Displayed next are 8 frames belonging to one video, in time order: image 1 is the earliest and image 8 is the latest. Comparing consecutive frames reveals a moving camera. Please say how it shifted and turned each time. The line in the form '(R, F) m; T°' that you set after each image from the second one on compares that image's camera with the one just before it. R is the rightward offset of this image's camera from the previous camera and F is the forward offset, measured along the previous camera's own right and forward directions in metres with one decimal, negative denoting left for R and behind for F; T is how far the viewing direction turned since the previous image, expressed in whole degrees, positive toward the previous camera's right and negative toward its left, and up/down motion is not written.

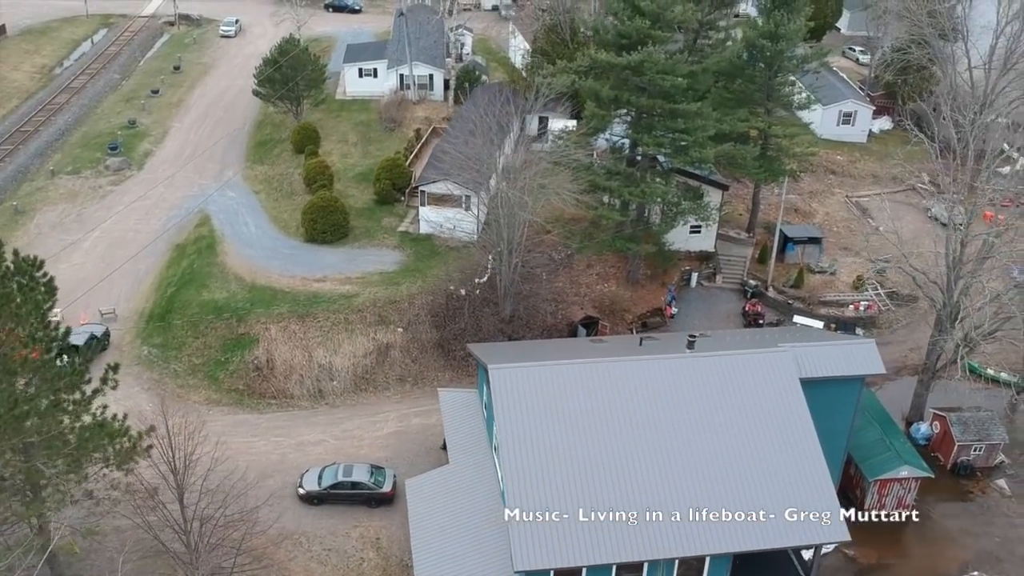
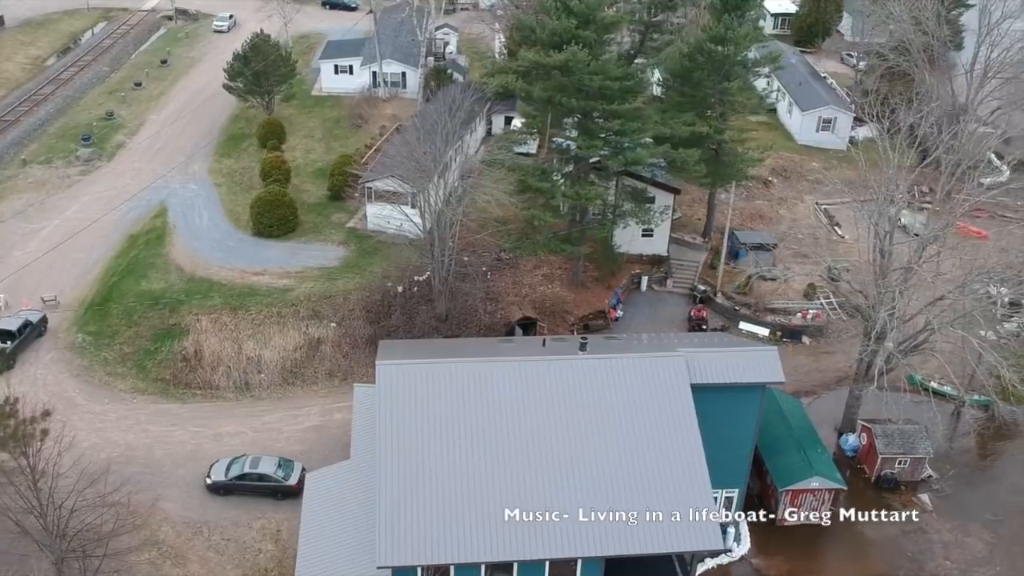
(+3.3, 0.0) m; -2°
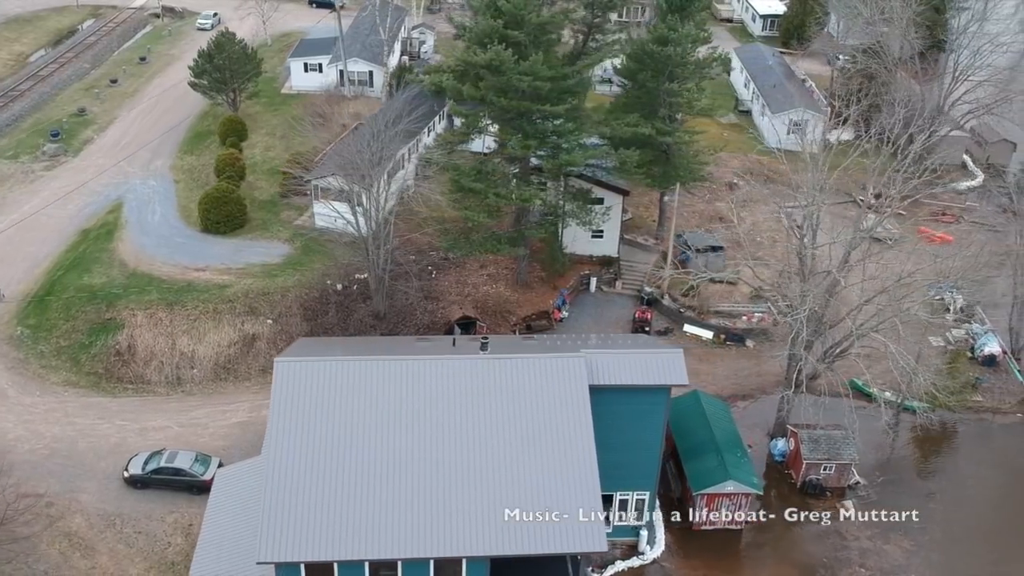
(+2.8, 0.0) m; -1°
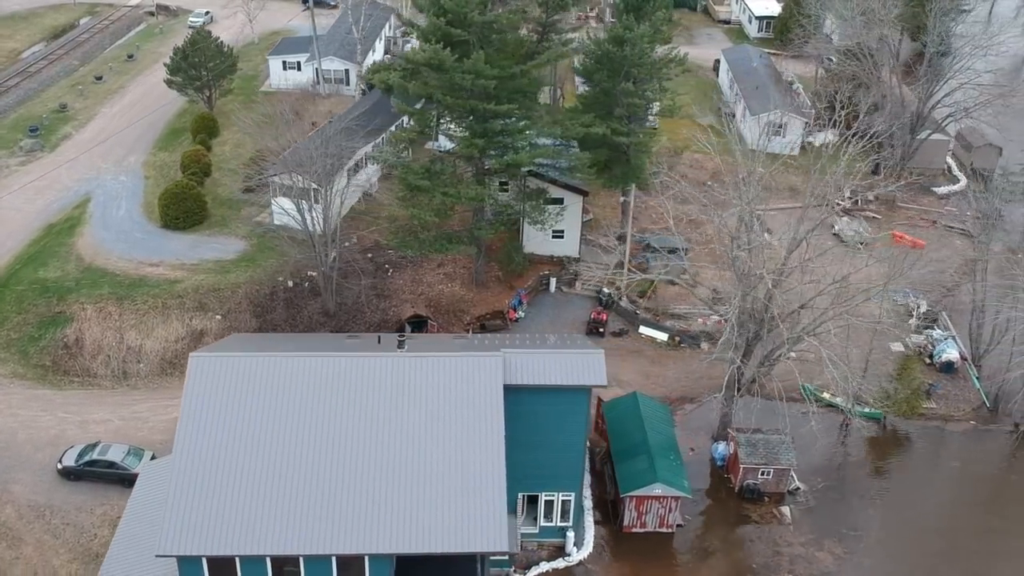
(+2.5, +0.1) m; -2°
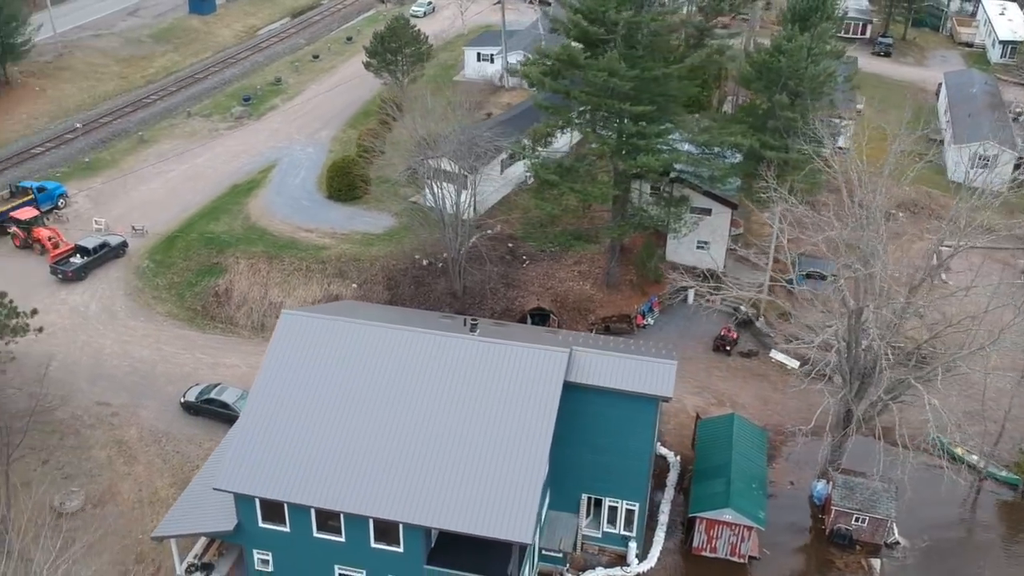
(+3.6, +0.3) m; -13°
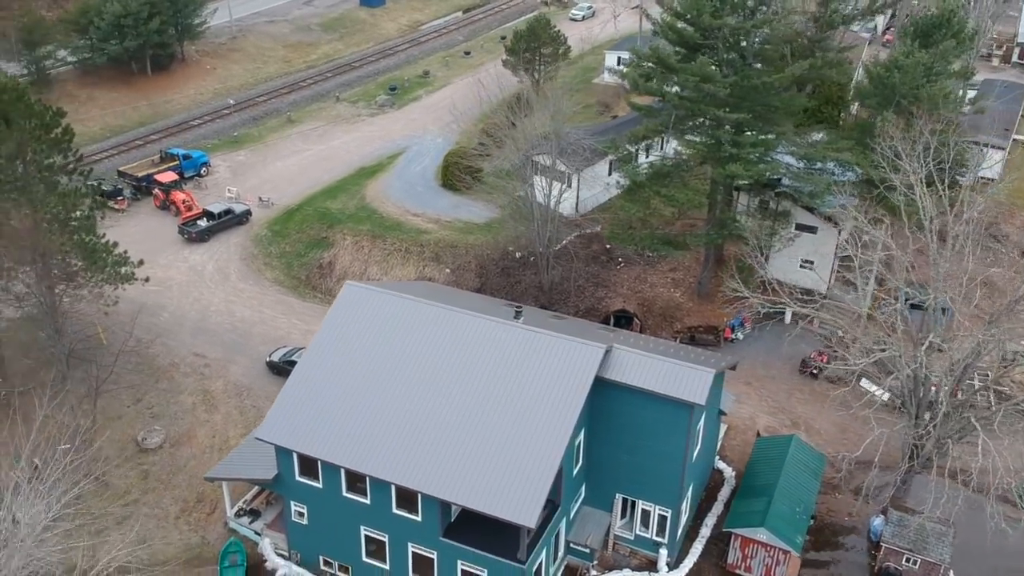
(+3.1, -0.2) m; -10°
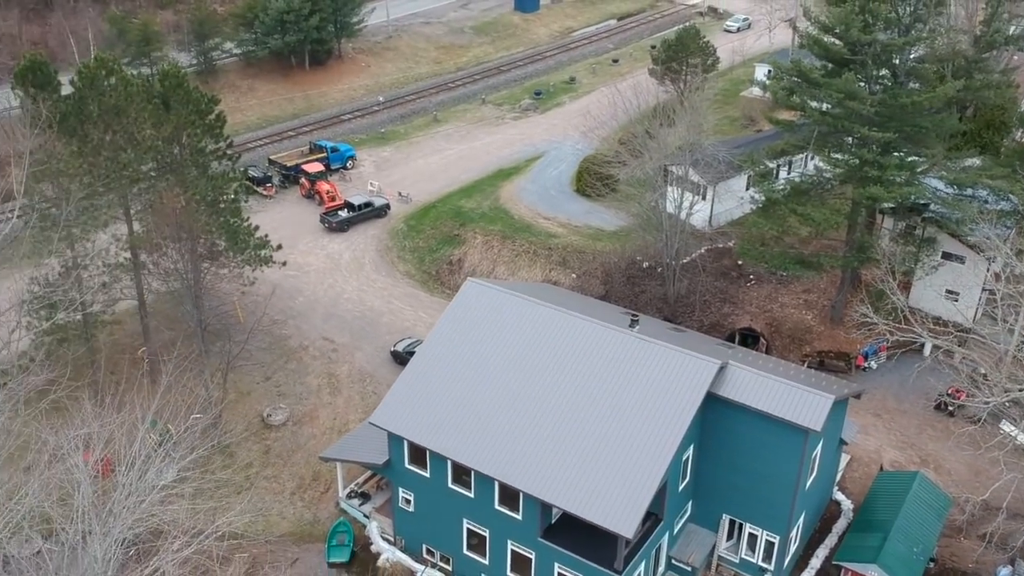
(+0.5, 0.0) m; -8°
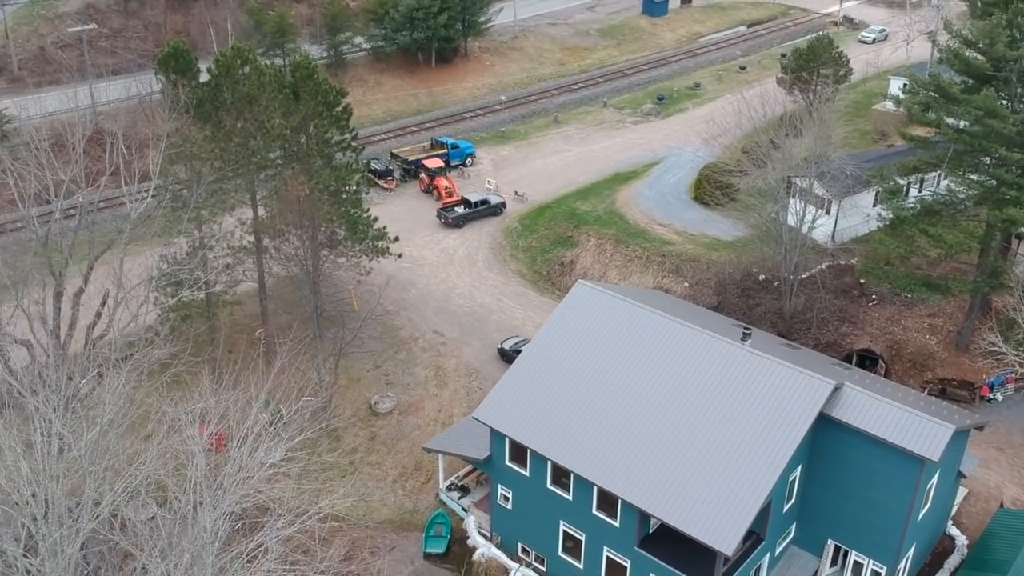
(0.0, +0.1) m; -6°
